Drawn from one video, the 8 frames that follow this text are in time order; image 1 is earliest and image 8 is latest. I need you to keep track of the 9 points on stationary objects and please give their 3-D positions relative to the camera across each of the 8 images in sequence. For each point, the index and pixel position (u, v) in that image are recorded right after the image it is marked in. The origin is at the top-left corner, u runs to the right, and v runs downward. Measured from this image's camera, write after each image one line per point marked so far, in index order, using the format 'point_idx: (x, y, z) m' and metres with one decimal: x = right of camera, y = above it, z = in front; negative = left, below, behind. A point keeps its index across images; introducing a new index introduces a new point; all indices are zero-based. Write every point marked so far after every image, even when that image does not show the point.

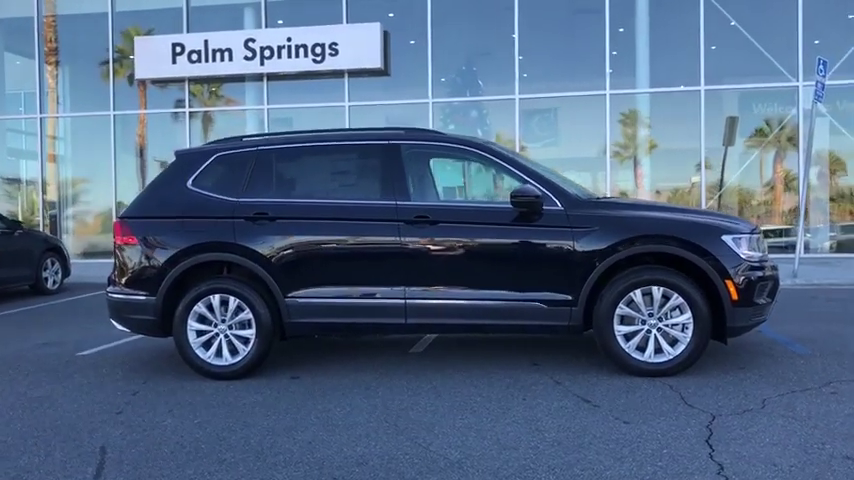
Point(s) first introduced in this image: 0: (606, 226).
0: (+1.2, +0.1, +5.4) m
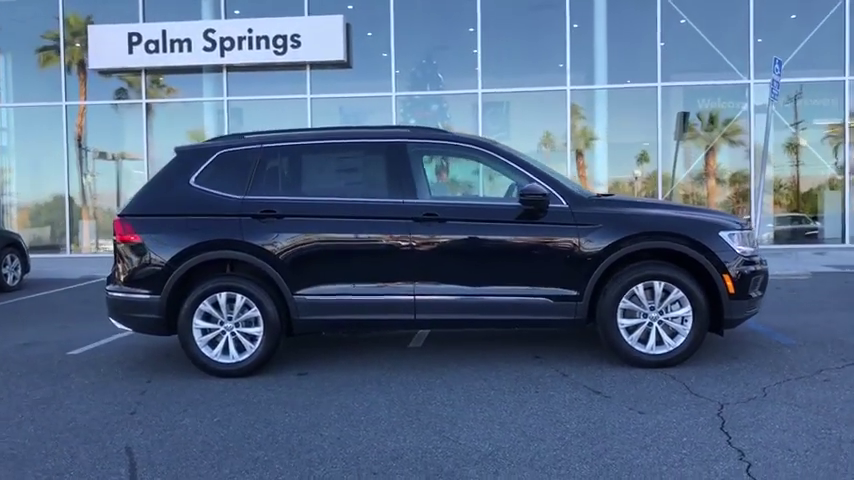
0: (+1.3, +0.1, +5.6) m
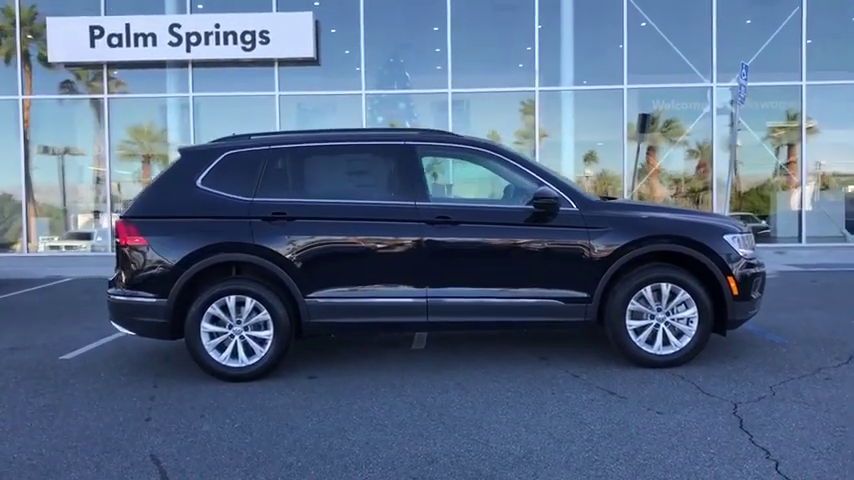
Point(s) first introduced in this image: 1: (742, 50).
0: (+1.4, +0.1, +5.7) m
1: (+6.1, +3.8, +15.9) m
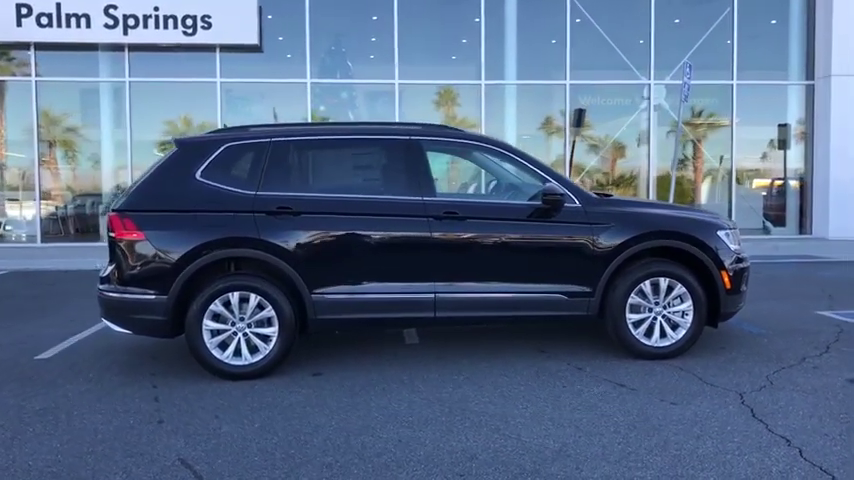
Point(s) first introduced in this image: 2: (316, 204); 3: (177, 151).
0: (+1.4, +0.1, +5.9) m
1: (+5.0, +3.9, +16.4) m
2: (-0.8, +0.3, +5.7) m
3: (-1.8, +0.6, +5.8) m
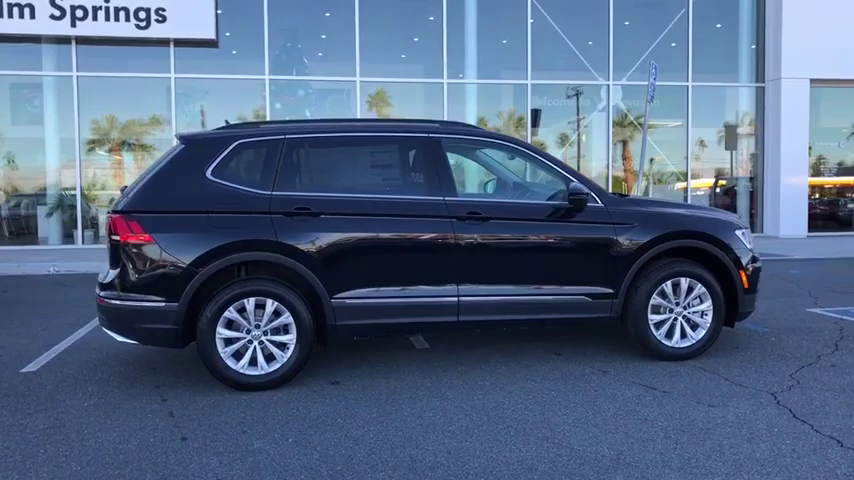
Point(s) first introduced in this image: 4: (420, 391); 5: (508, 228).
0: (+1.6, +0.1, +5.8) m
1: (+4.2, +3.9, +16.6) m
2: (-0.6, +0.2, +5.4) m
3: (-1.6, +0.6, +5.4) m
4: (0.0, -1.0, +5.3) m
5: (+0.6, +0.1, +5.6) m
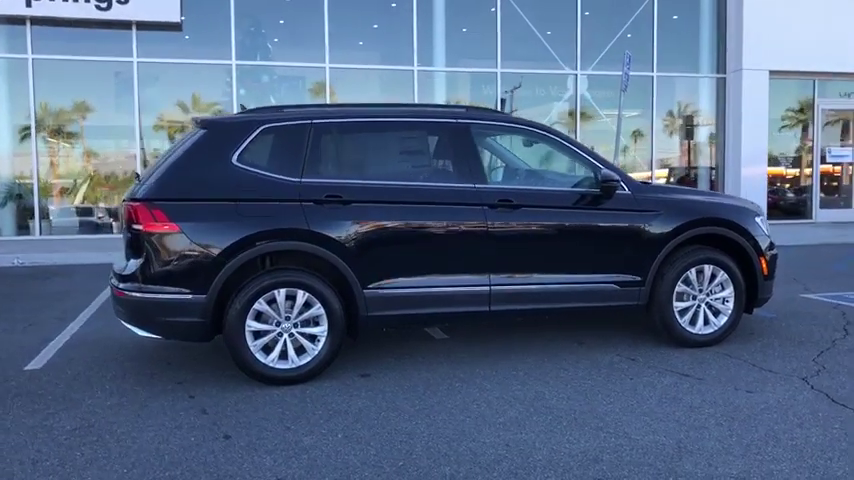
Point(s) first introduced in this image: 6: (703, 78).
0: (+1.8, +0.2, +5.8) m
1: (+3.6, +4.2, +16.7) m
2: (-0.4, +0.3, +5.3) m
3: (-1.4, +0.7, +5.2) m
4: (+0.2, -0.9, +5.2) m
5: (+0.8, +0.2, +5.5) m
6: (+6.0, +3.5, +17.3) m
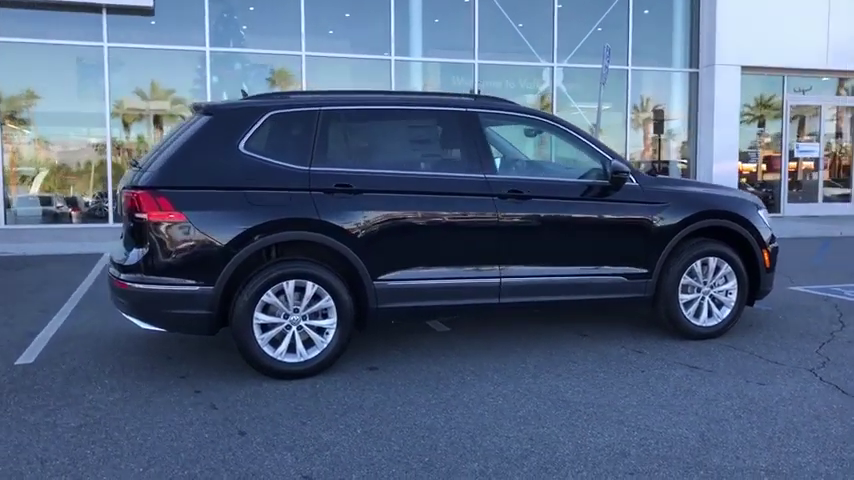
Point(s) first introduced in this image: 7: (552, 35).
0: (+1.8, +0.3, +5.8) m
1: (+3.1, +4.3, +16.7) m
2: (-0.3, +0.4, +5.1) m
3: (-1.3, +0.8, +5.0) m
4: (+0.3, -0.9, +5.1) m
5: (+0.8, +0.2, +5.5) m
6: (+5.4, +3.7, +17.4) m
7: (+2.7, +4.2, +16.6) m
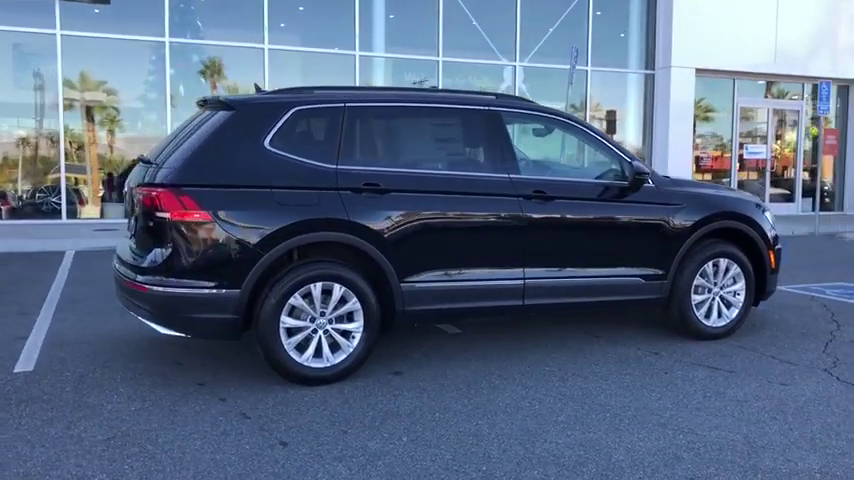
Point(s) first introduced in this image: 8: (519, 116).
0: (+1.9, +0.3, +5.8) m
1: (+2.3, +4.4, +16.8) m
2: (-0.2, +0.4, +5.0) m
3: (-1.2, +0.8, +4.8) m
4: (+0.4, -0.9, +5.0) m
5: (+1.0, +0.2, +5.4) m
6: (+4.6, +3.7, +17.7) m
7: (+1.9, +4.3, +16.7) m
8: (+0.6, +0.9, +5.5) m
